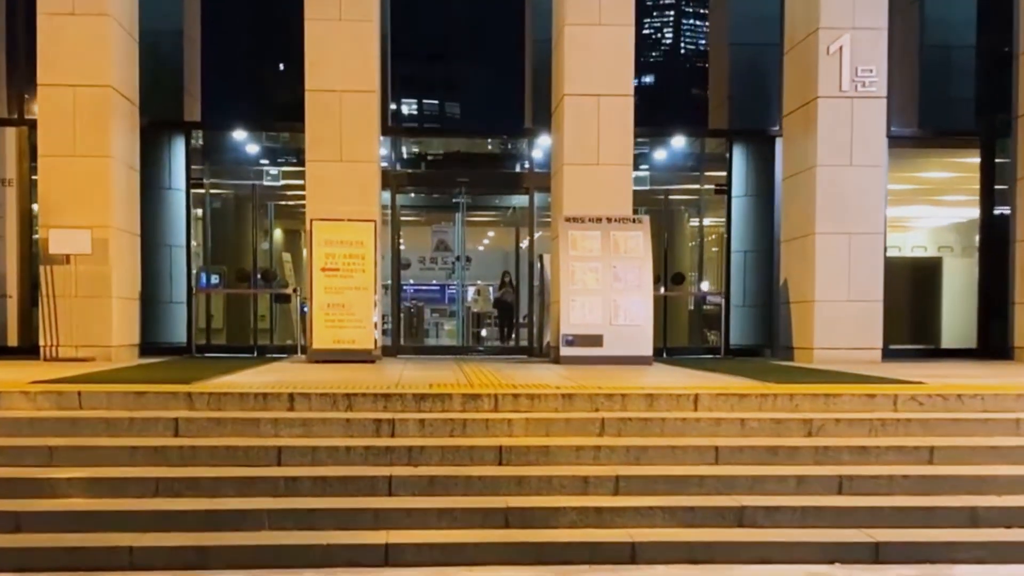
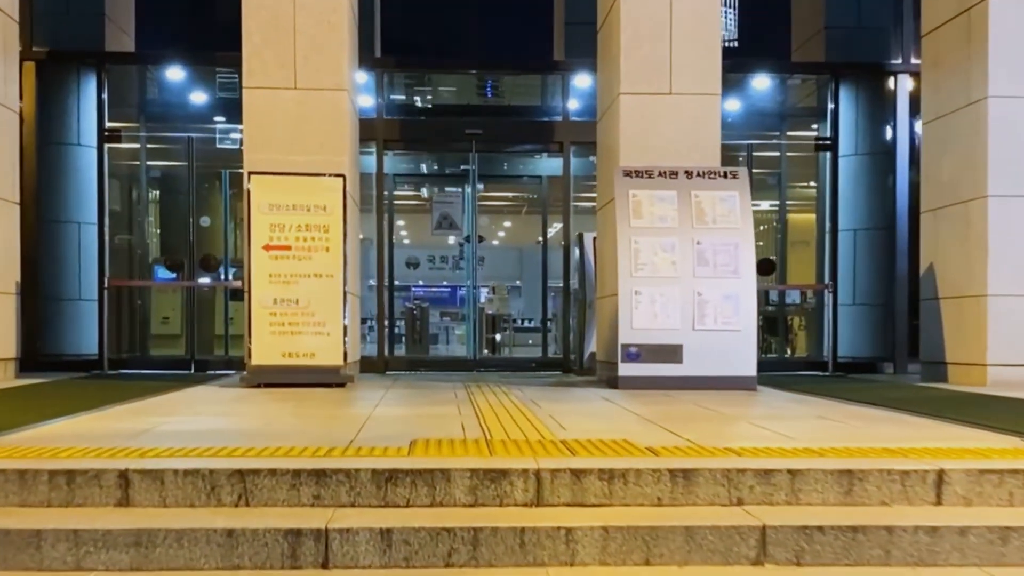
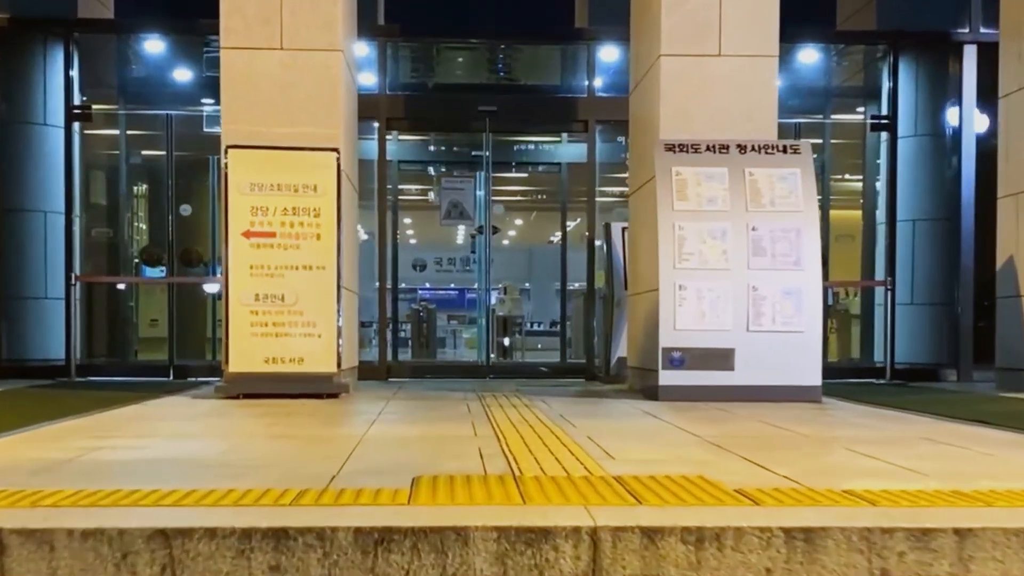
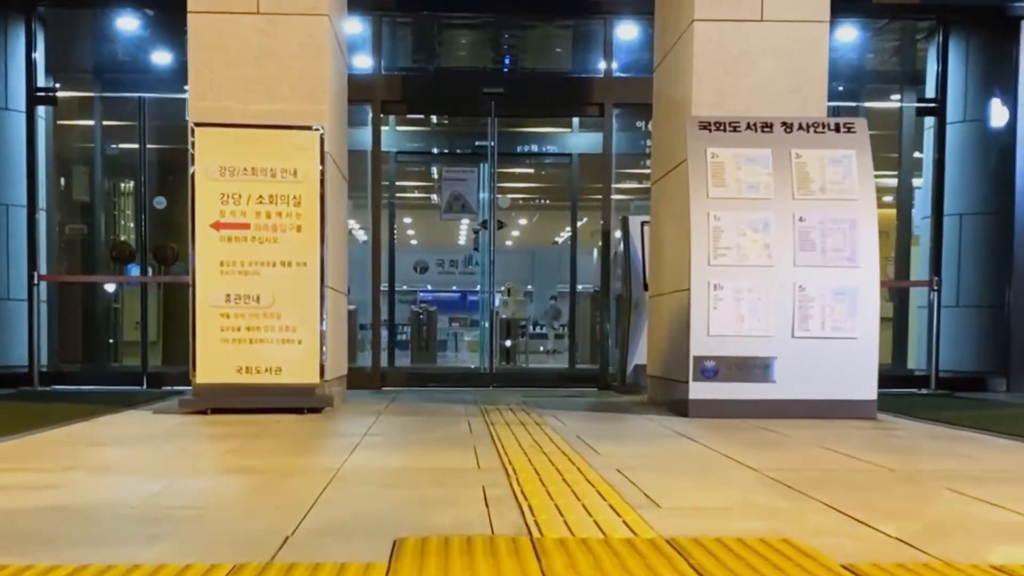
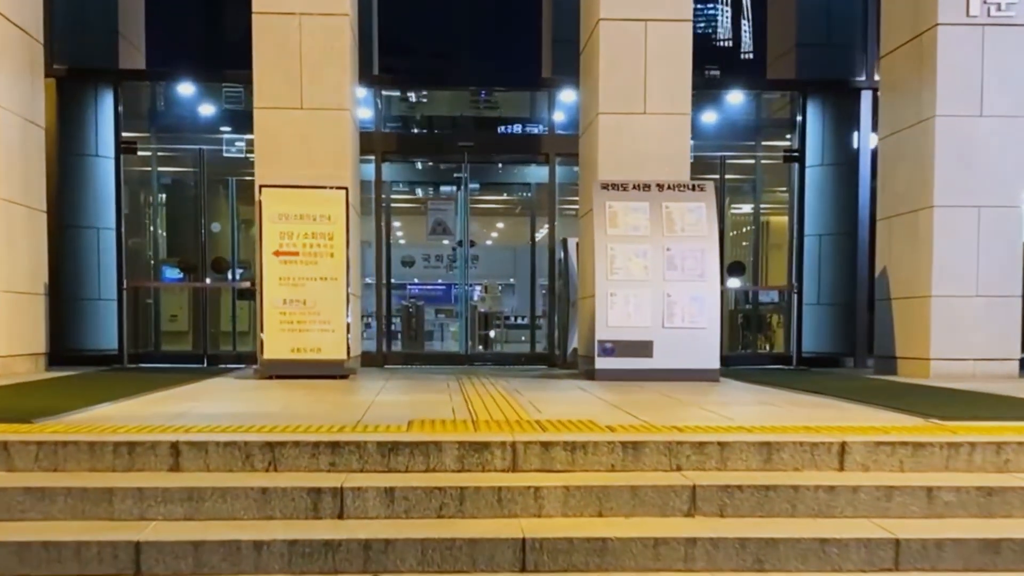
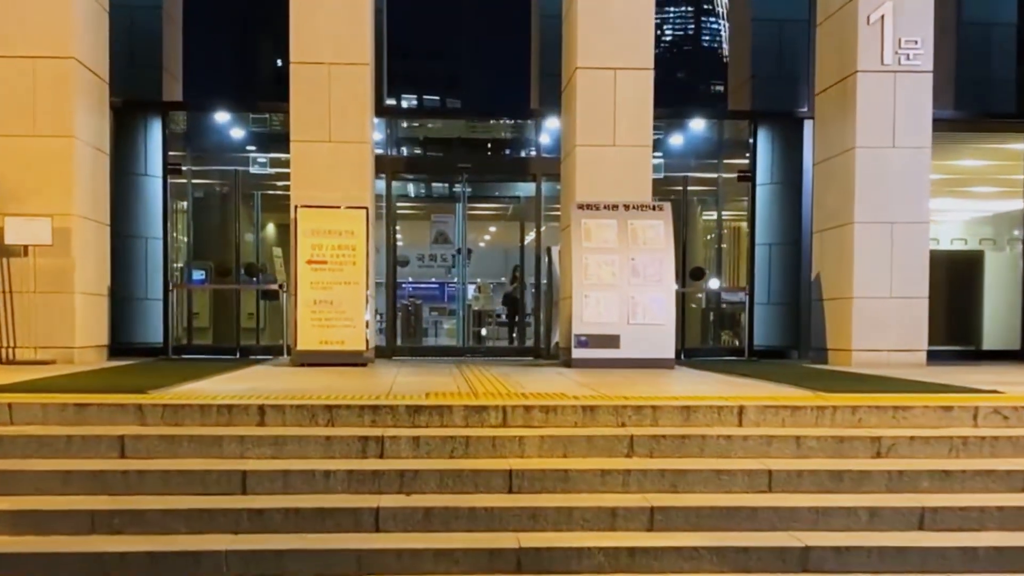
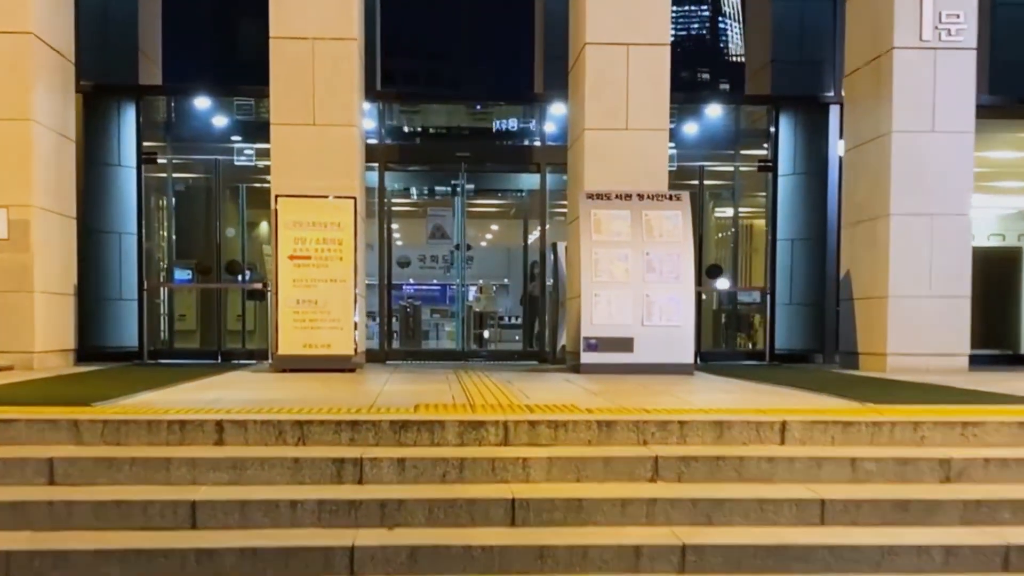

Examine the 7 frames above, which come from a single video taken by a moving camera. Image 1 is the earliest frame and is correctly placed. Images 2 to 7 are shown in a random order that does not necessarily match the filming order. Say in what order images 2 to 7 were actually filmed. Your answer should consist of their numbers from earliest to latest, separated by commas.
6, 7, 5, 2, 3, 4
